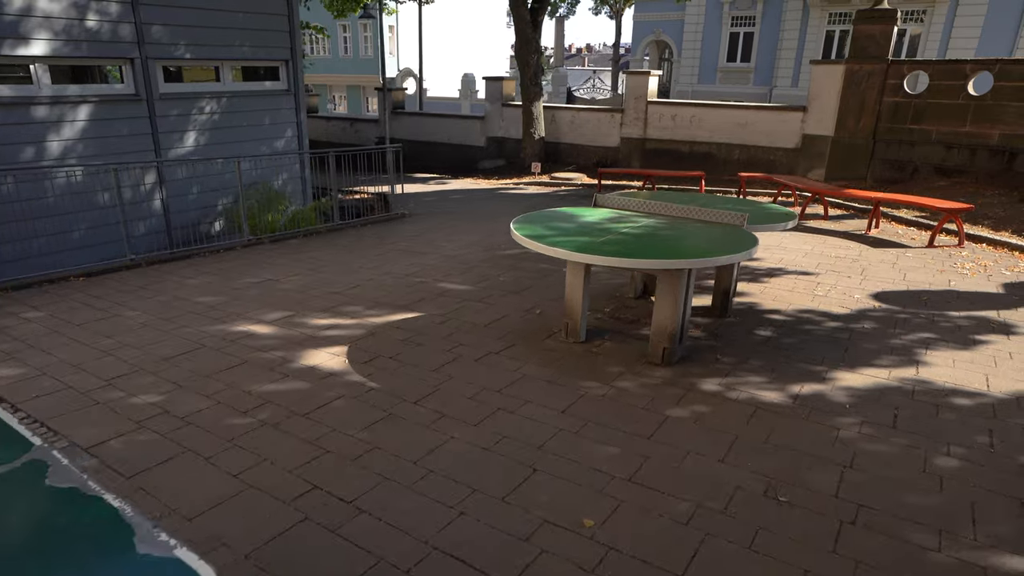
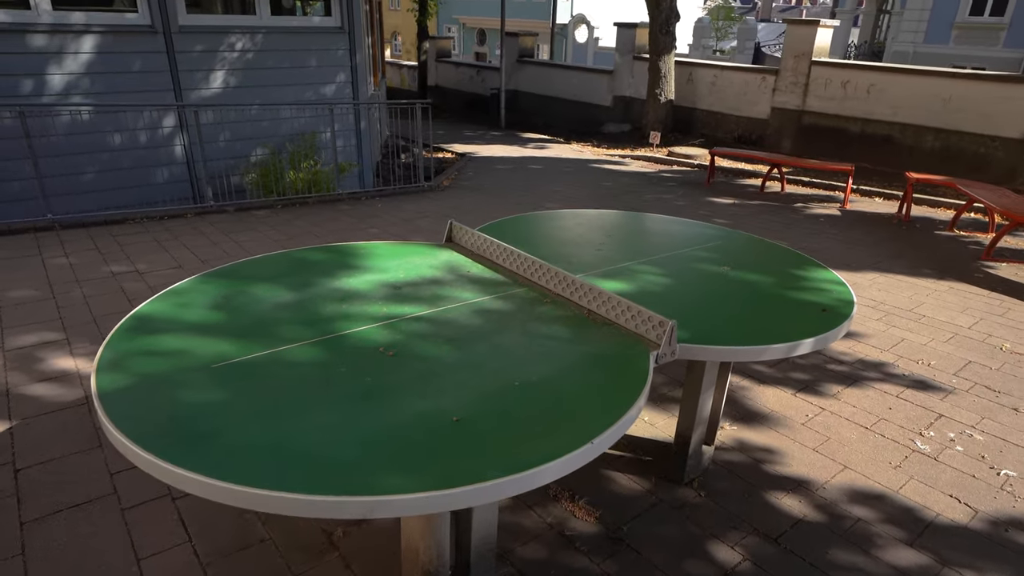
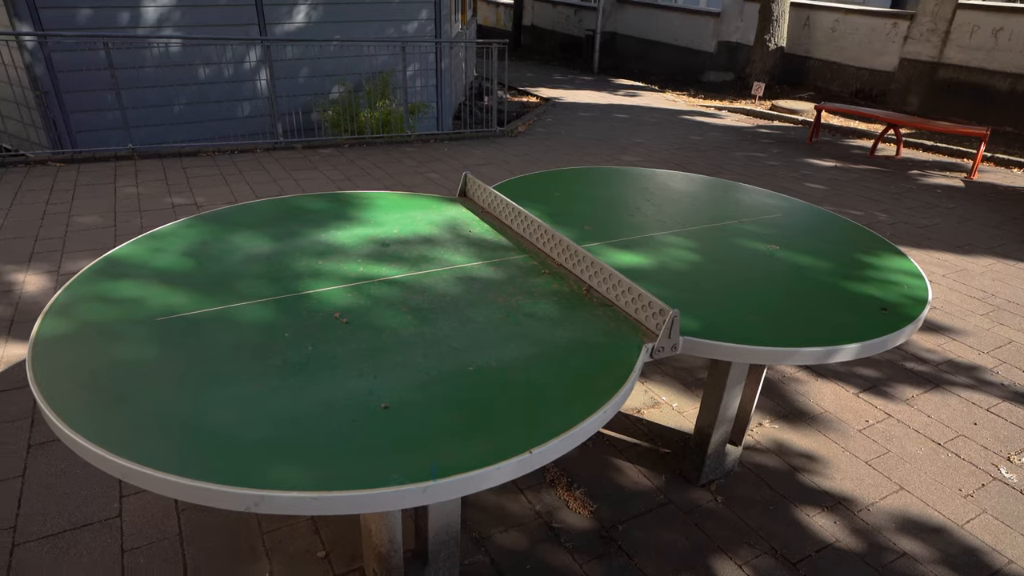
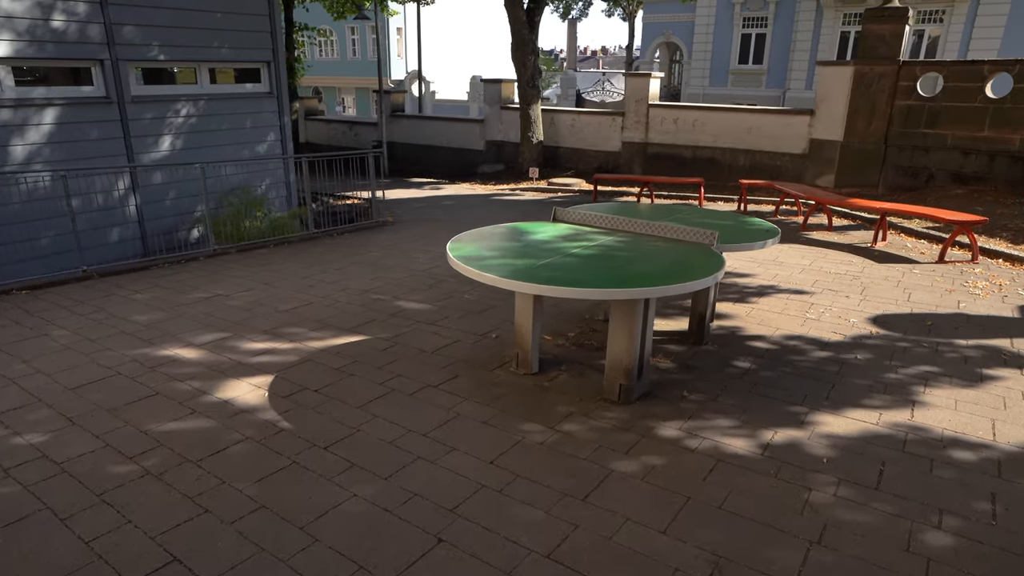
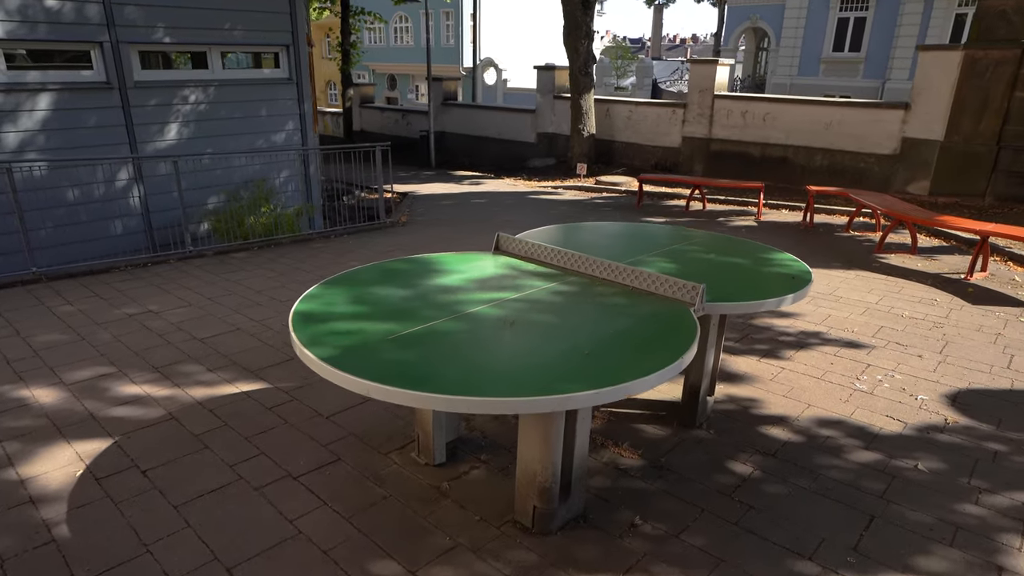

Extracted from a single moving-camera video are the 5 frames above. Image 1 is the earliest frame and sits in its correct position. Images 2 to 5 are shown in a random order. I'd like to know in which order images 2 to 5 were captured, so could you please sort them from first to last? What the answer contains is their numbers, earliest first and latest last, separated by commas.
4, 5, 2, 3
